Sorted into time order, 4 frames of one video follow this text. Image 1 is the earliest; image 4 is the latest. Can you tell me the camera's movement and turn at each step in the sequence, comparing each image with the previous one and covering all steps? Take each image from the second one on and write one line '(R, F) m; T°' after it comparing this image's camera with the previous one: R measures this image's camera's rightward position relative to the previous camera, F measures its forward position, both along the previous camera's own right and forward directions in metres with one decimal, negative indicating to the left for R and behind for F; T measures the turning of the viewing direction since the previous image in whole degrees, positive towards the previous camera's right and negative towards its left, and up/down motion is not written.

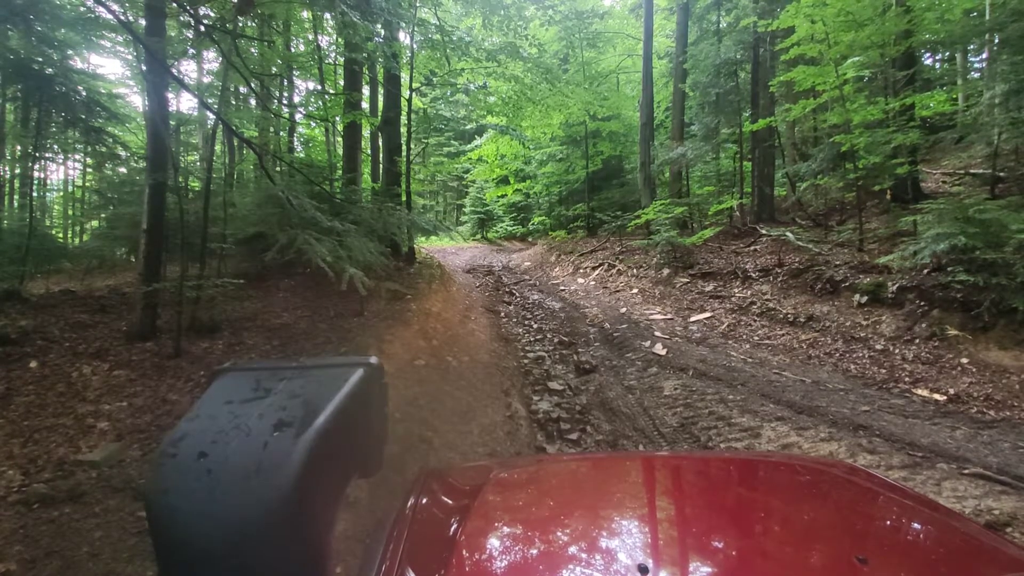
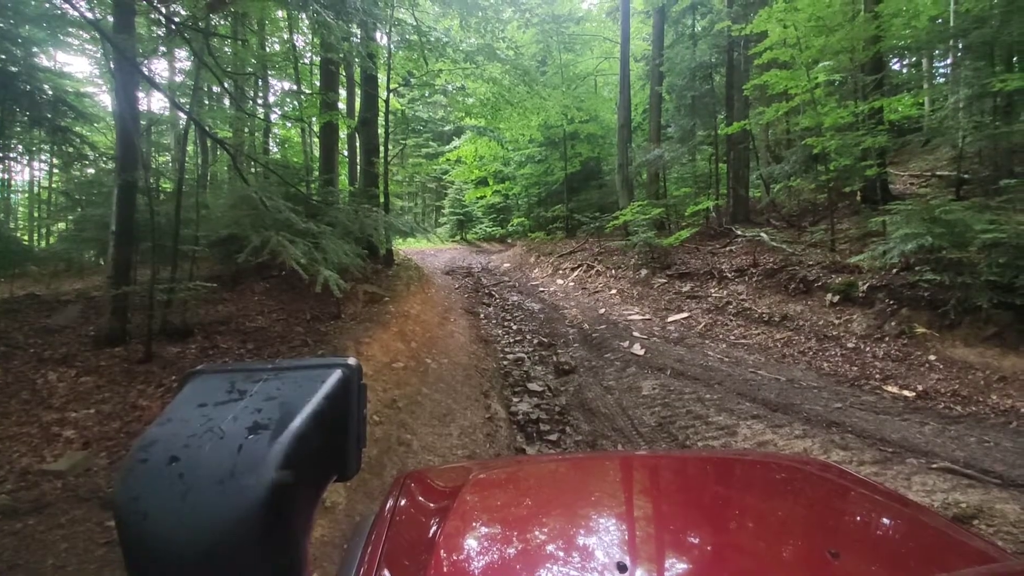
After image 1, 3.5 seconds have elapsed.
(0.0, 0.0) m; +2°
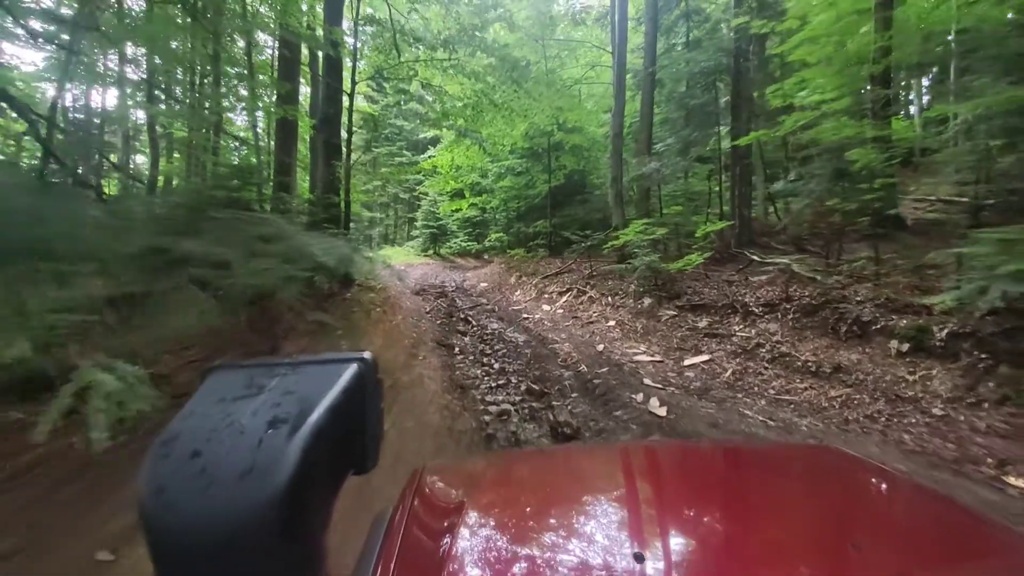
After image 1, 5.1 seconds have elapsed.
(-0.1, +1.1) m; +3°
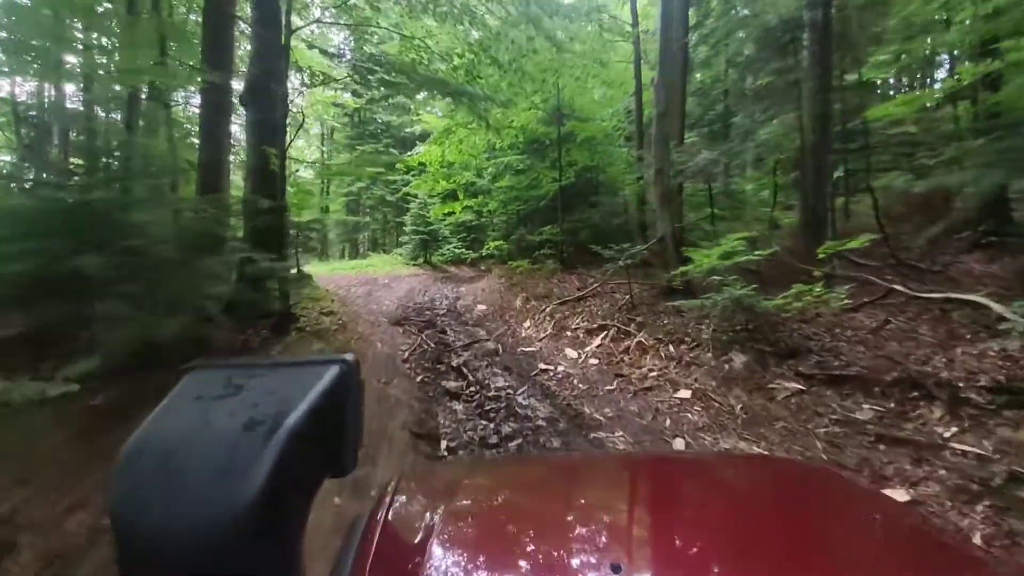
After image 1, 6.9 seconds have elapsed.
(-0.2, +2.3) m; +1°
